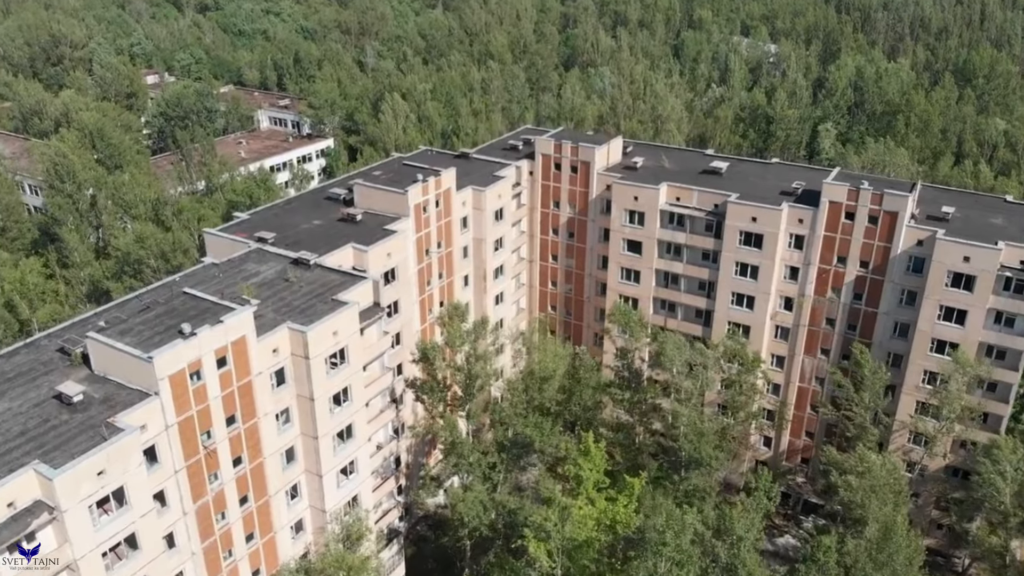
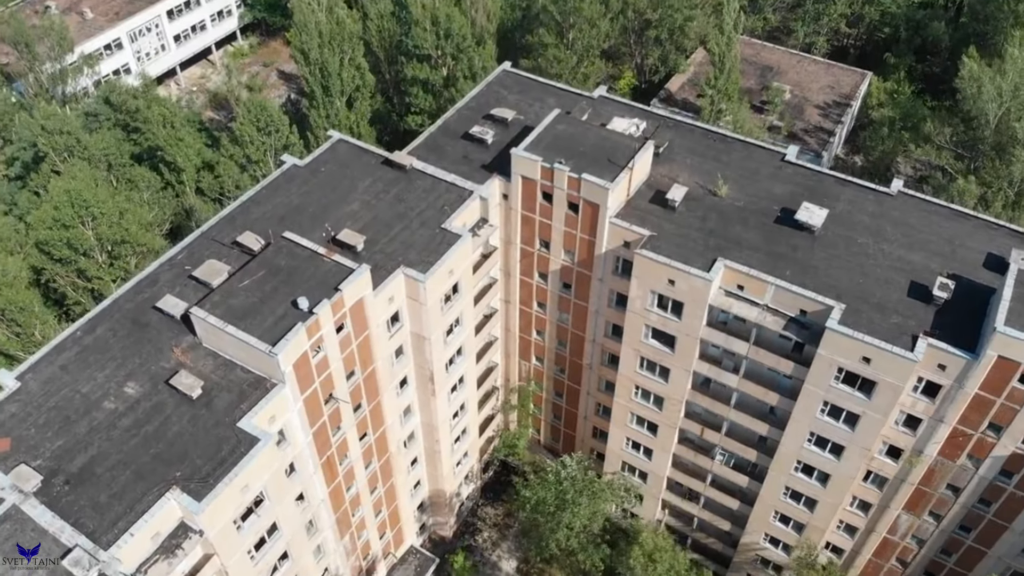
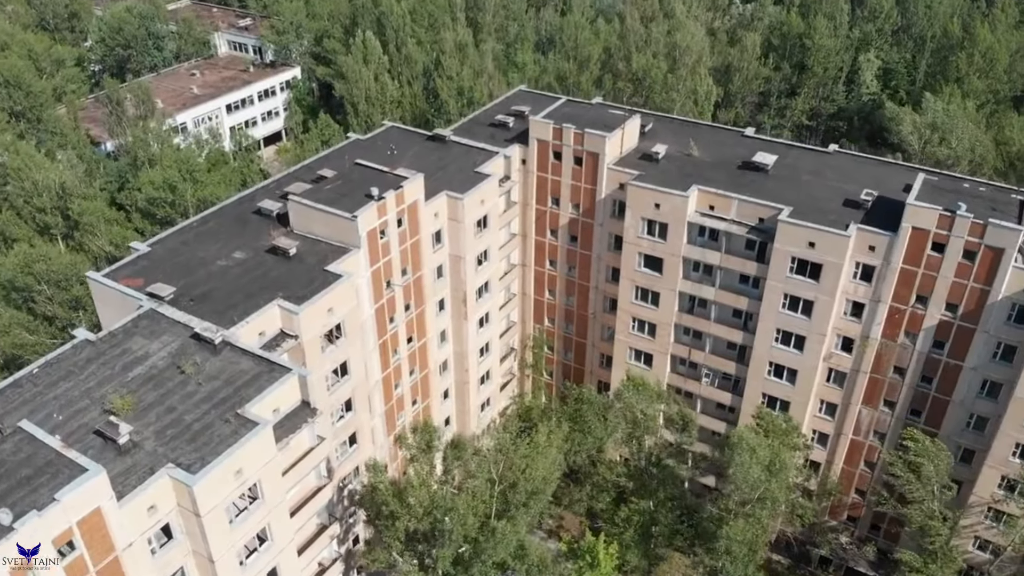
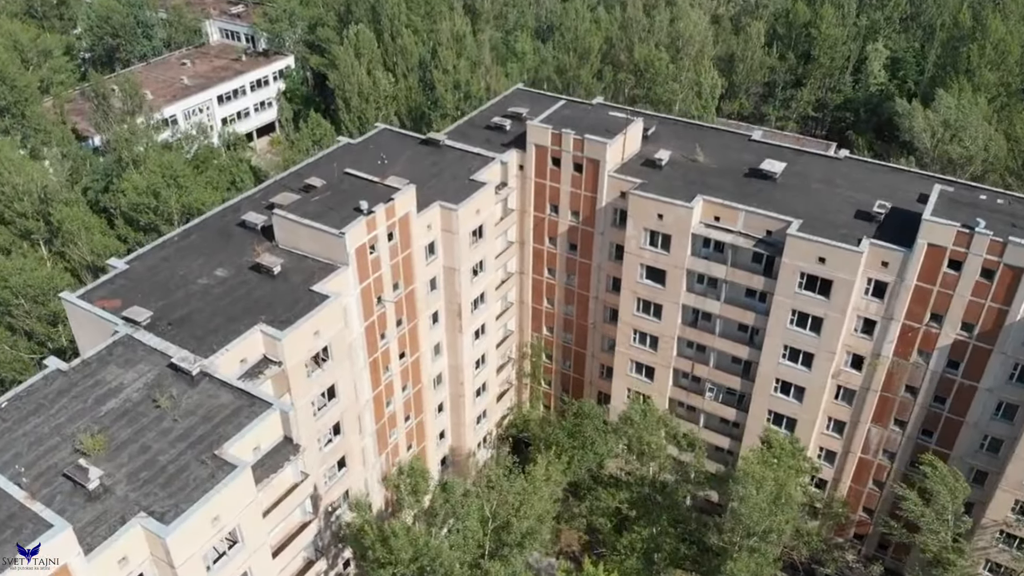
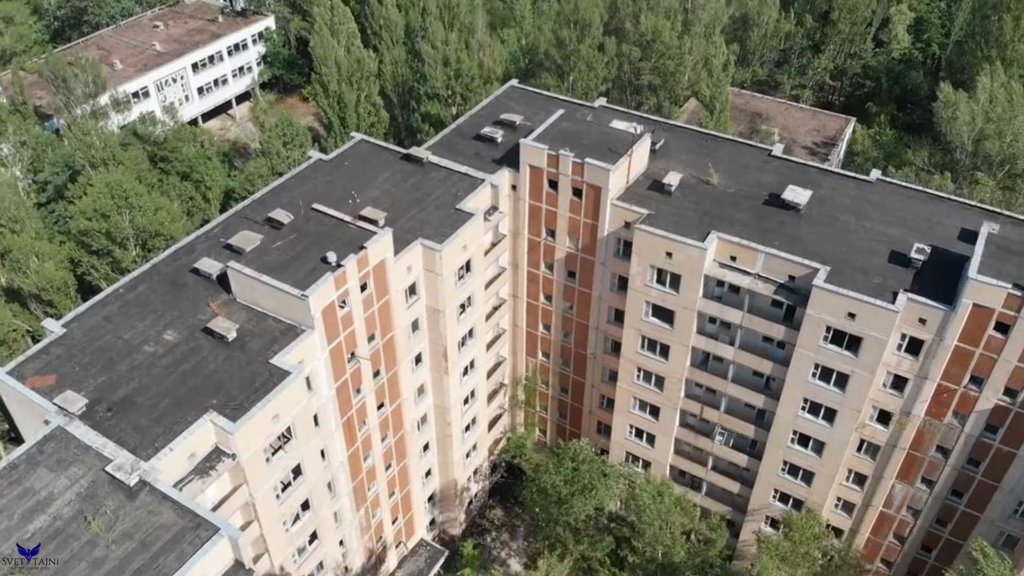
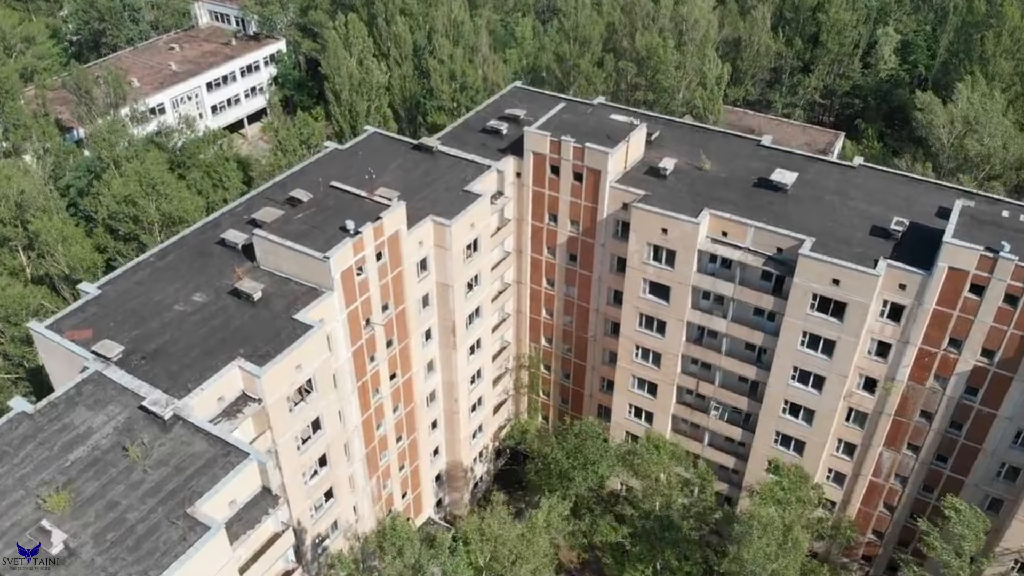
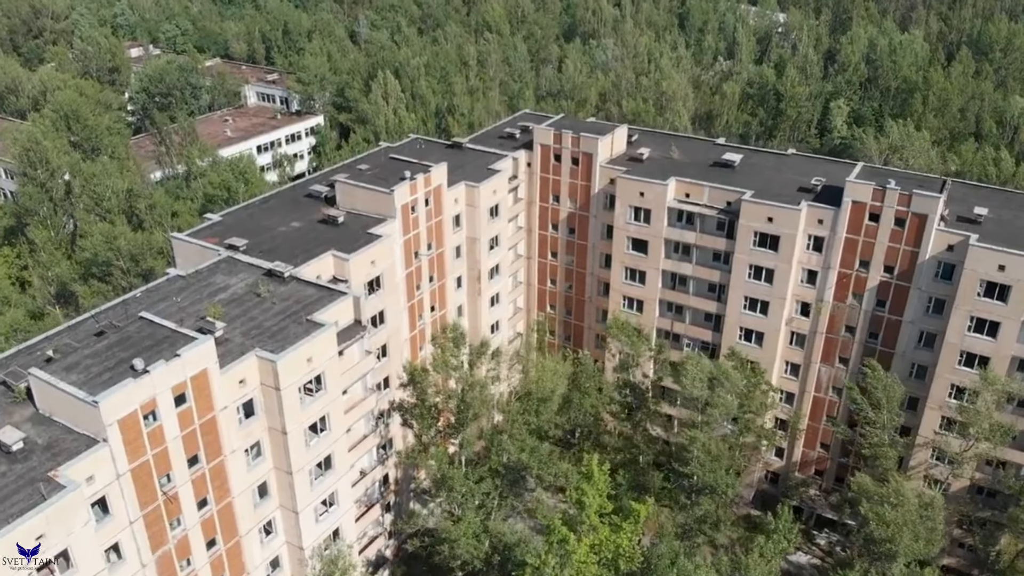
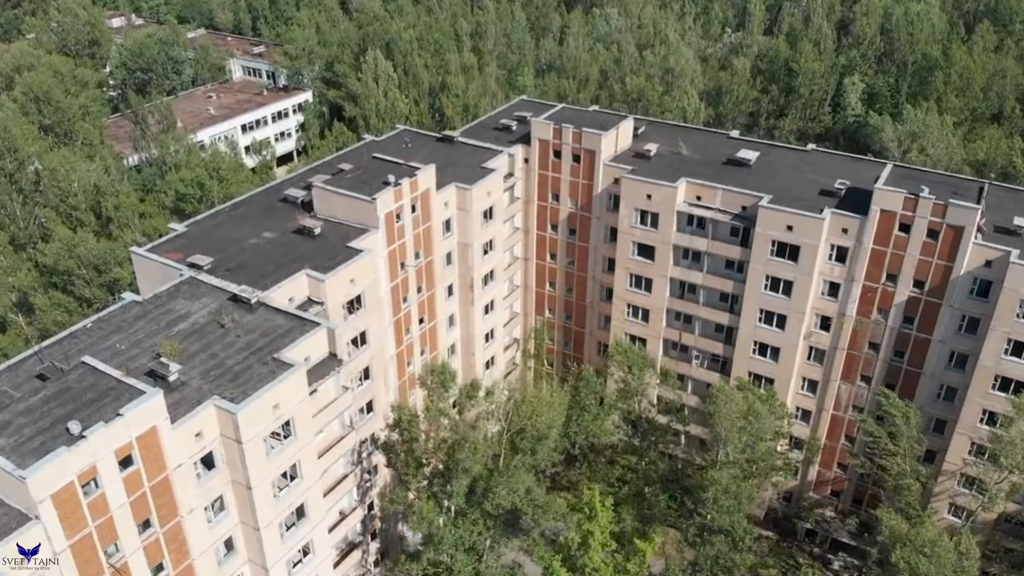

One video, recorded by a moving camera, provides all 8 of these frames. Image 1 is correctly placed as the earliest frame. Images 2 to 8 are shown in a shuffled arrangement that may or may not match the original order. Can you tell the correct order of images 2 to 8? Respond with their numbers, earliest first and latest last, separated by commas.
7, 8, 3, 4, 6, 5, 2
